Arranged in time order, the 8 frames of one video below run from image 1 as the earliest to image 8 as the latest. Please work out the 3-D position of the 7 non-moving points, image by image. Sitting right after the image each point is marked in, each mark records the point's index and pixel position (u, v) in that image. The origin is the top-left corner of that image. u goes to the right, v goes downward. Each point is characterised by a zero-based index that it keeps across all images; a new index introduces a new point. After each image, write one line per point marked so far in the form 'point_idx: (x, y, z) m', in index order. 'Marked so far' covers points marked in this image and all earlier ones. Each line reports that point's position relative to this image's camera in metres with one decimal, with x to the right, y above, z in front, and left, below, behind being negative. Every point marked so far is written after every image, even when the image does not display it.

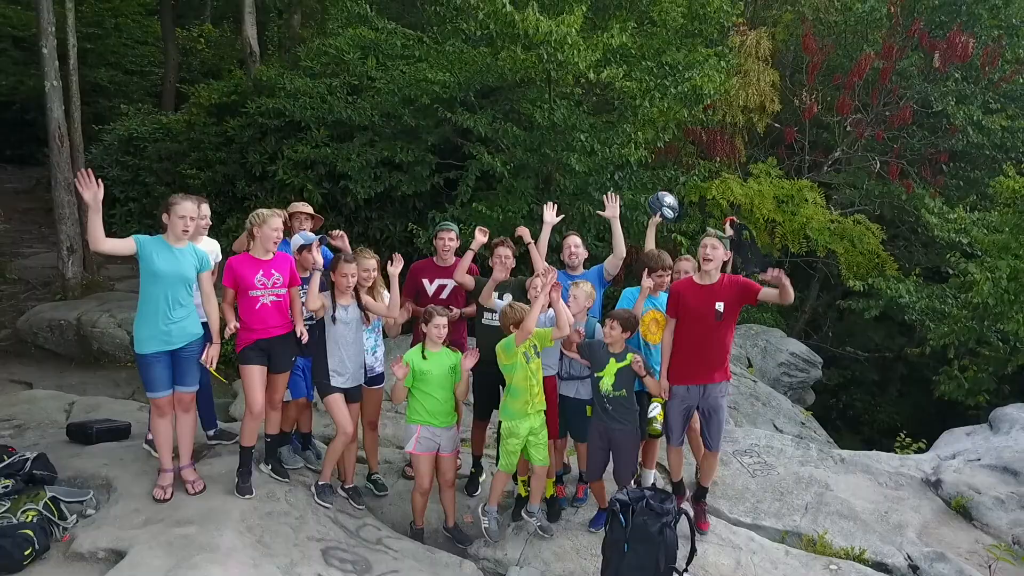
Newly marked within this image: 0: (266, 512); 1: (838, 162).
0: (-1.1, -1.0, +3.7) m
1: (+3.8, +1.5, +9.5) m
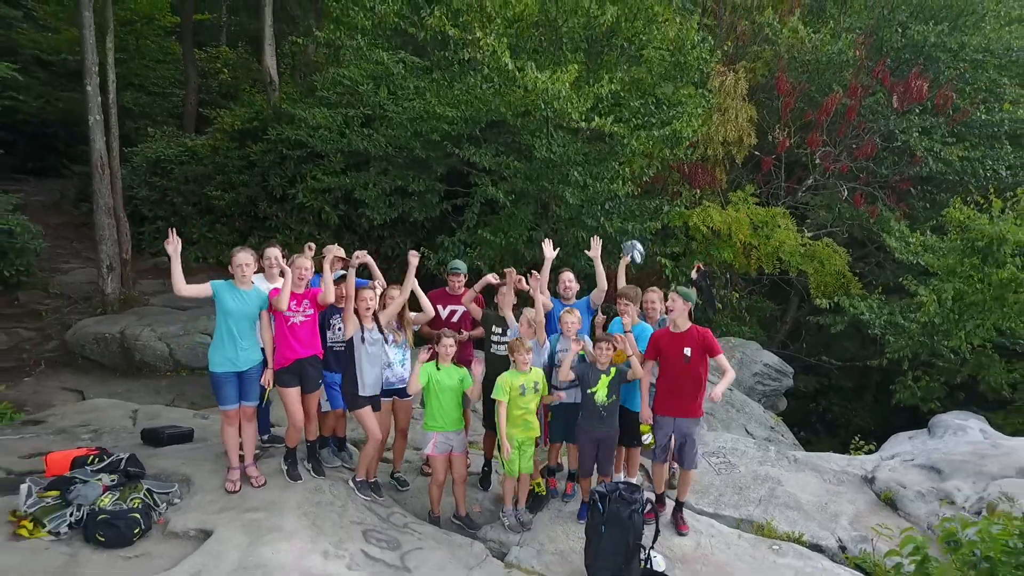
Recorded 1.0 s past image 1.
0: (-1.1, -1.2, +4.5) m
1: (+3.8, +1.3, +10.3) m
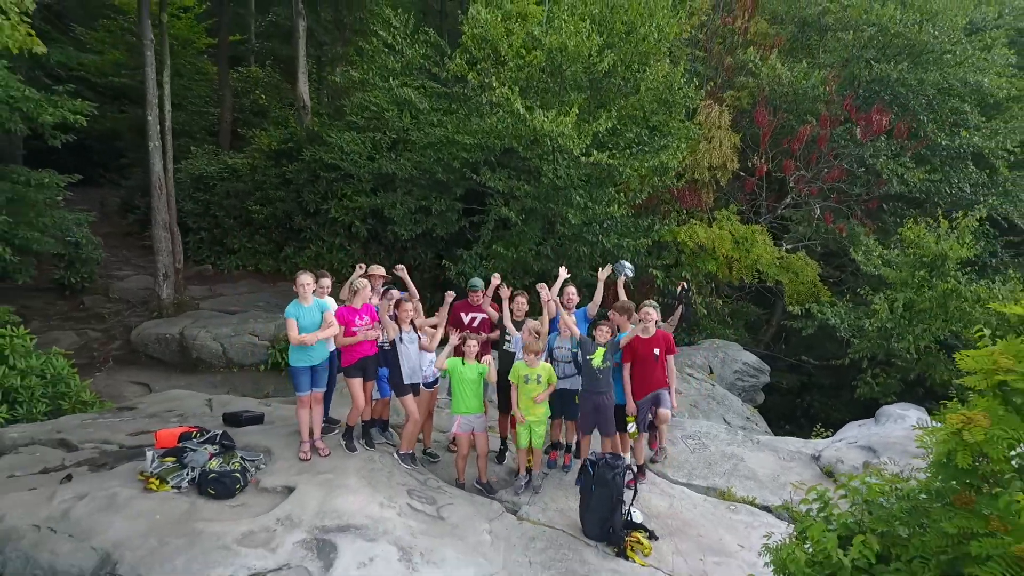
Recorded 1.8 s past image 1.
0: (-1.0, -1.3, +5.8) m
1: (+4.0, +1.2, +11.6) m
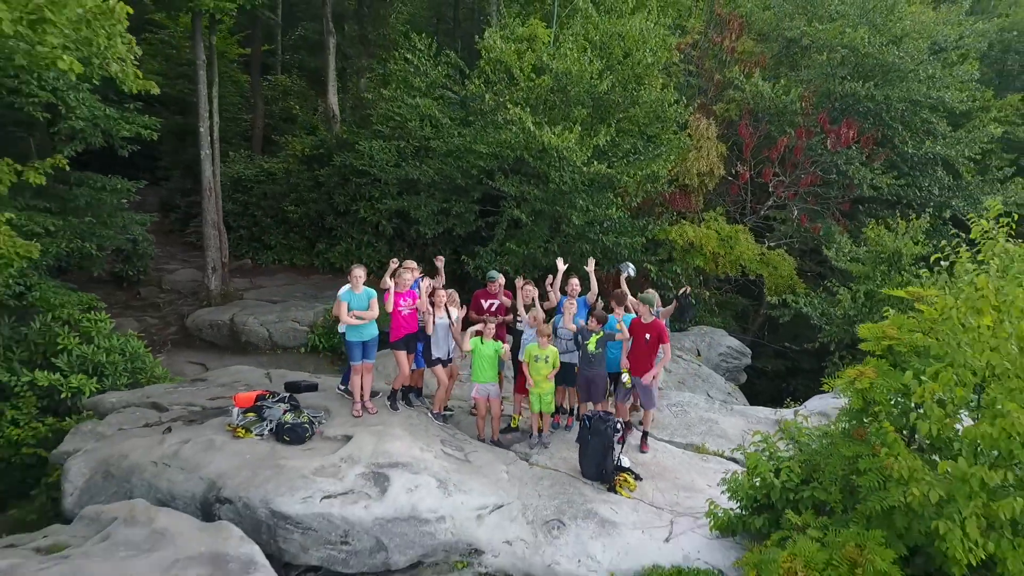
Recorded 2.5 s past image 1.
0: (-0.9, -1.2, +7.2) m
1: (+4.2, +1.3, +12.9) m
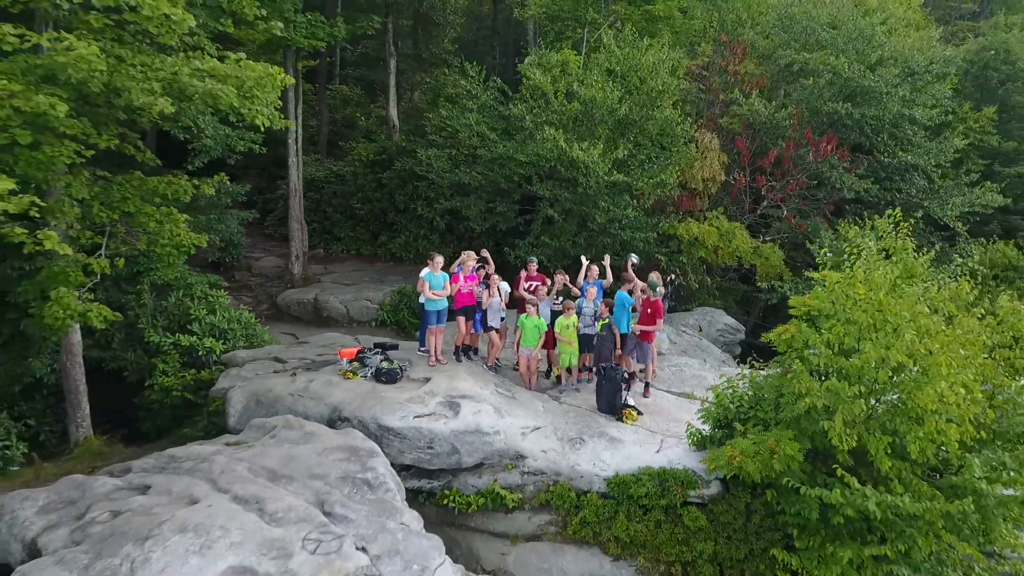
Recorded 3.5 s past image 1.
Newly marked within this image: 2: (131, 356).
0: (-0.5, -1.0, +9.7) m
1: (+4.8, +1.5, +15.2) m
2: (-5.6, -1.0, +11.7) m
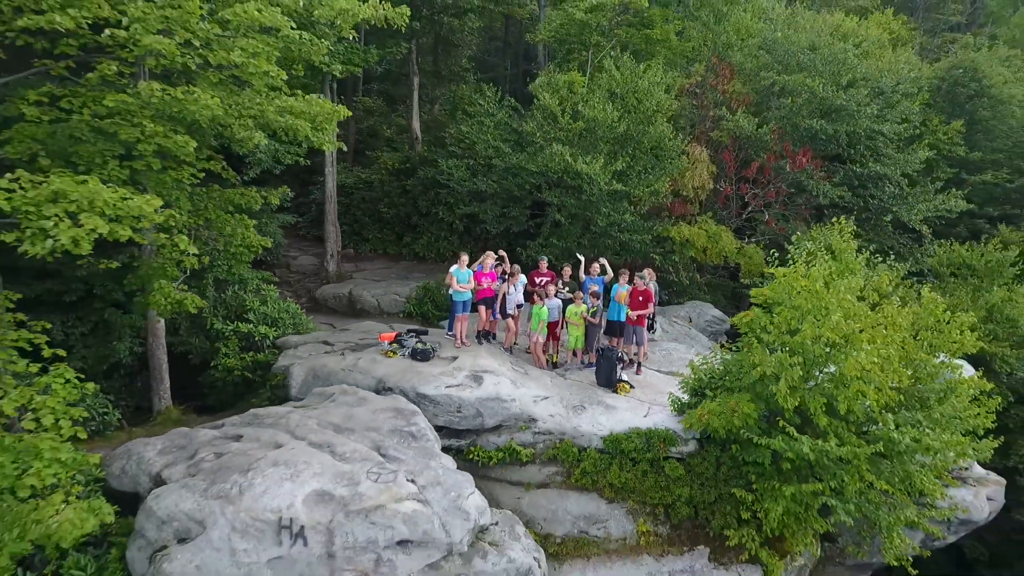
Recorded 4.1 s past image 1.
0: (-0.3, -0.9, +11.5) m
1: (+5.1, +1.6, +16.9) m
2: (-5.3, -0.9, +13.7) m
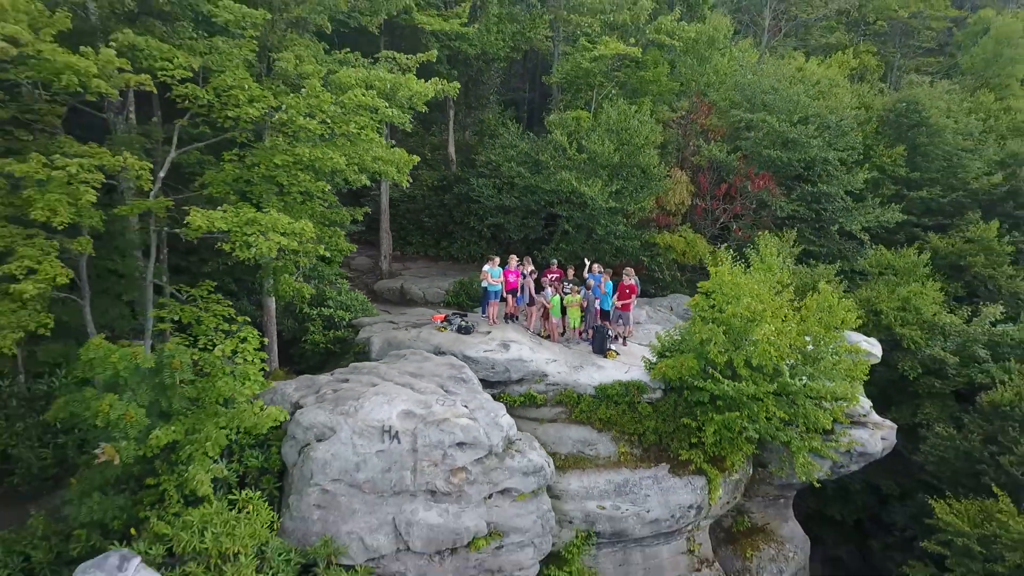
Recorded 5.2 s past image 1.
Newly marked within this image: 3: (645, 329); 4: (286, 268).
0: (+0.1, -0.8, +15.7) m
1: (+5.5, +1.7, +21.0) m
2: (-4.9, -0.8, +17.9) m
3: (+2.7, -0.9, +16.9) m
4: (-3.9, +0.3, +13.8) m
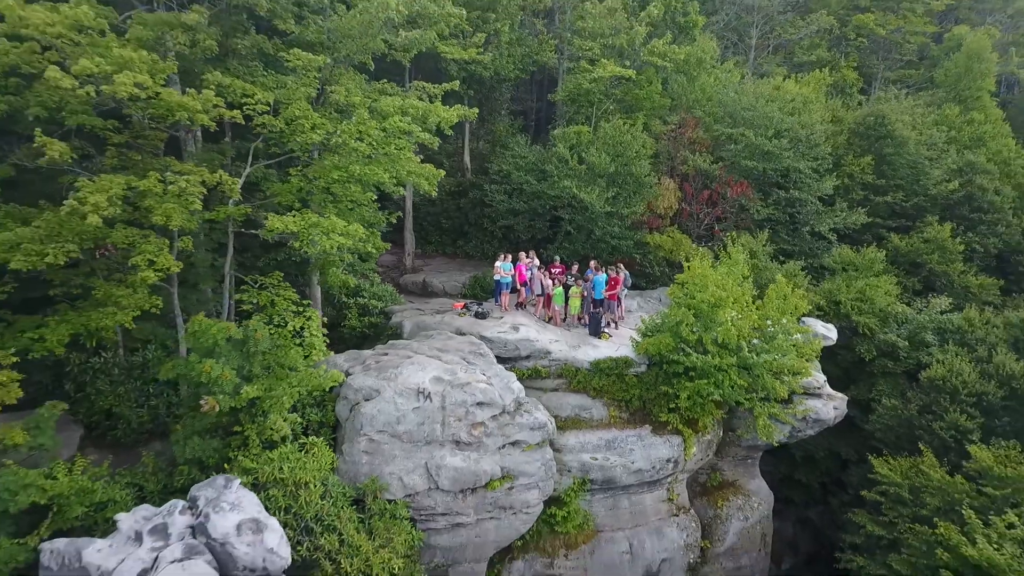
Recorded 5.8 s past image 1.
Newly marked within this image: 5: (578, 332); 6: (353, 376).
0: (+0.3, -0.6, +18.5) m
1: (+5.8, +1.9, +23.8) m
2: (-4.7, -0.6, +20.8) m
3: (+3.0, -0.7, +19.7) m
4: (-3.7, +0.5, +16.7) m
5: (+1.5, -1.0, +18.2) m
6: (-2.9, -1.6, +14.8) m
